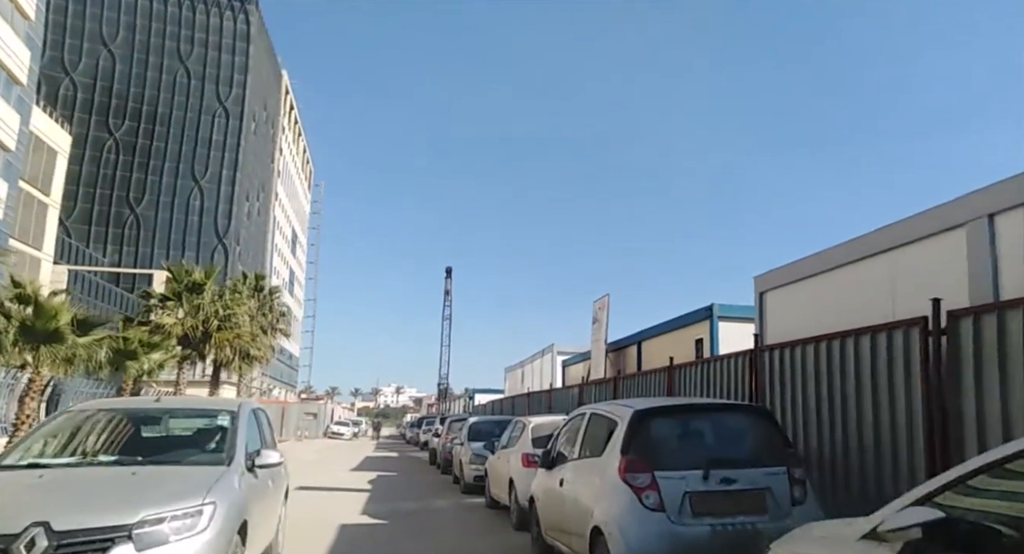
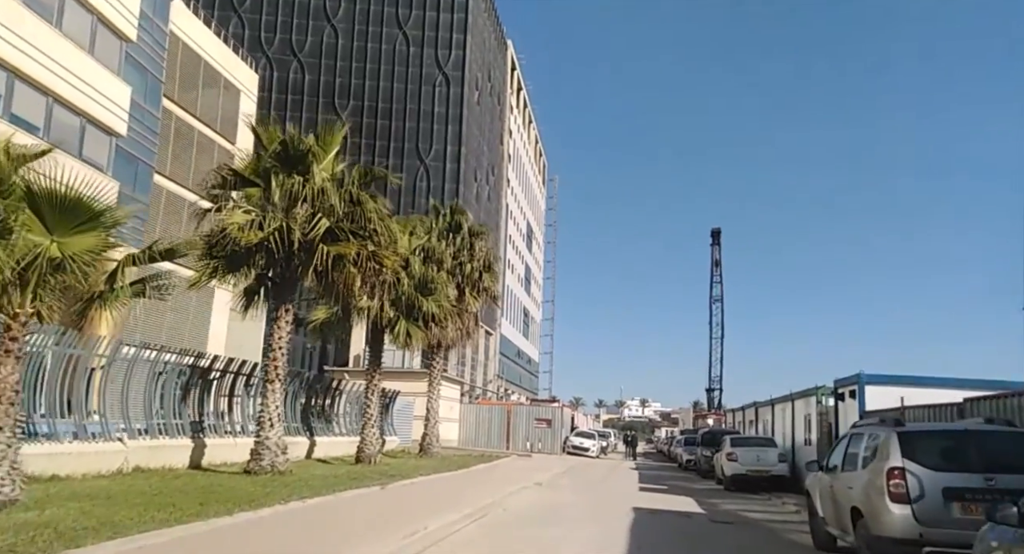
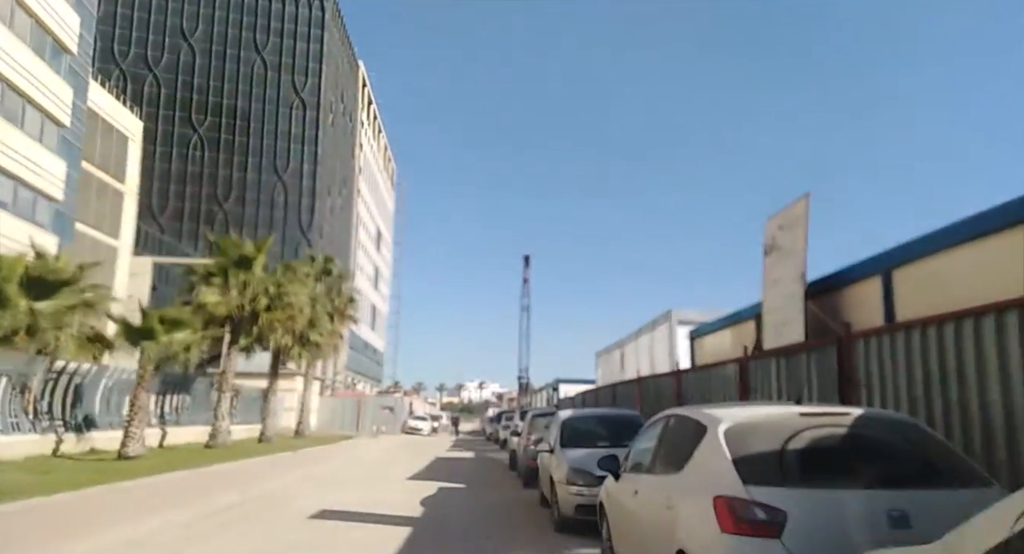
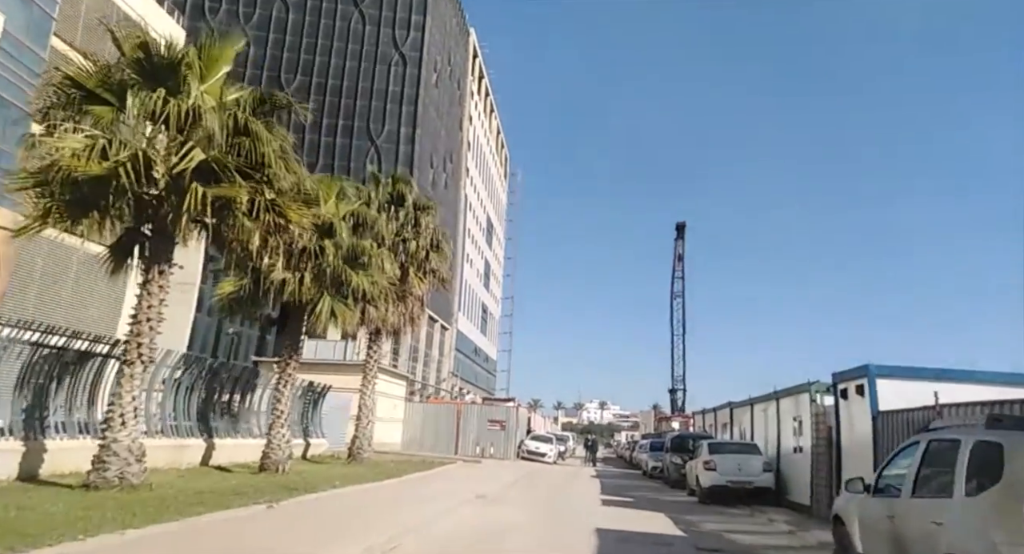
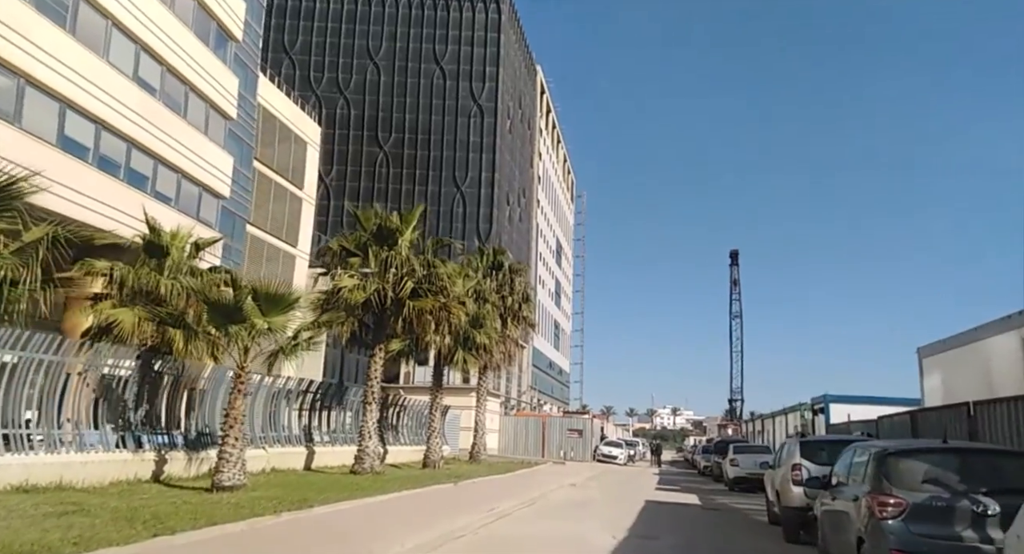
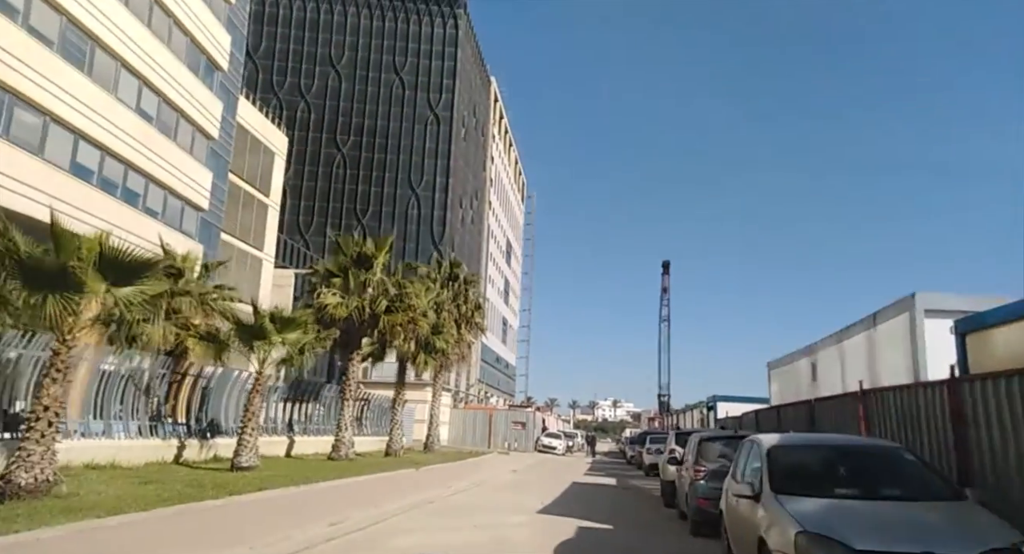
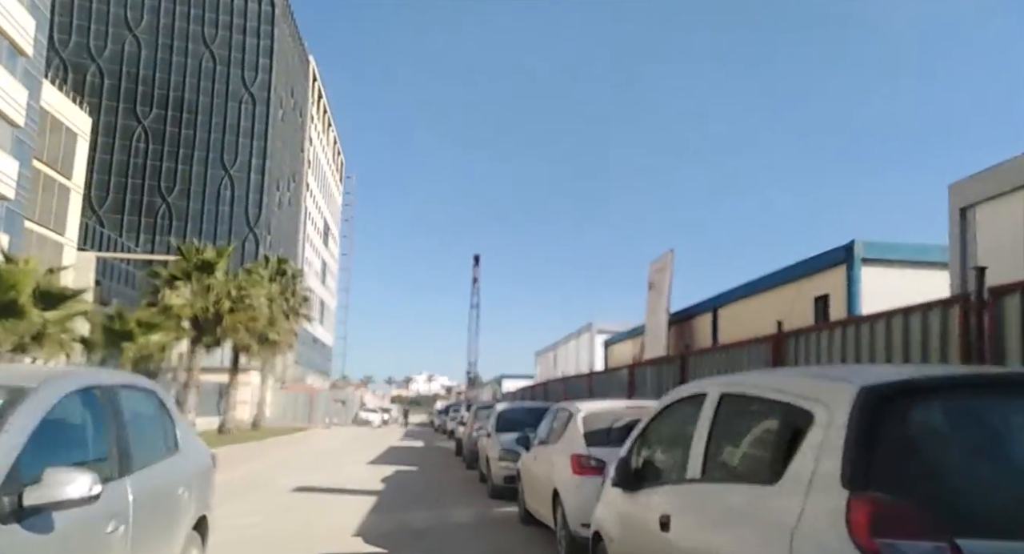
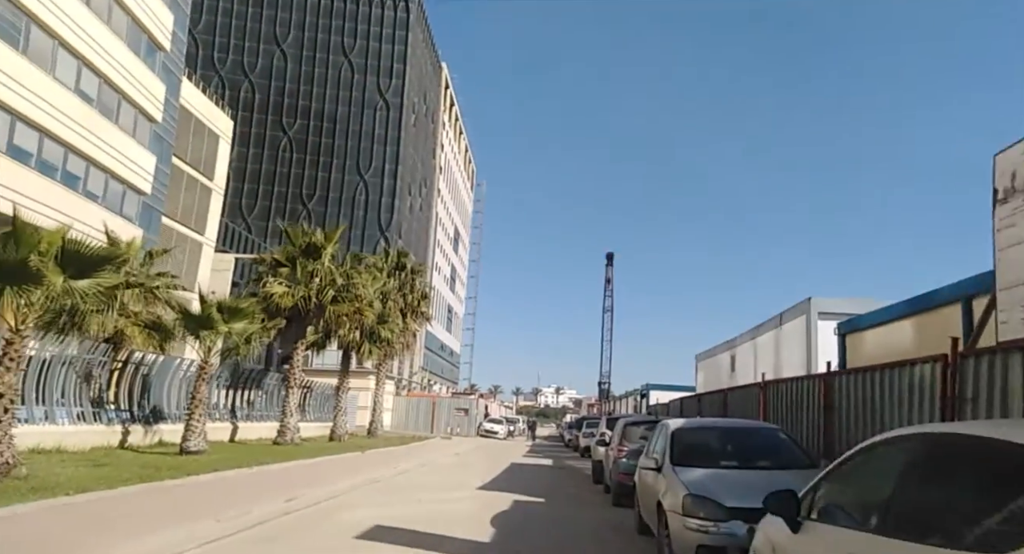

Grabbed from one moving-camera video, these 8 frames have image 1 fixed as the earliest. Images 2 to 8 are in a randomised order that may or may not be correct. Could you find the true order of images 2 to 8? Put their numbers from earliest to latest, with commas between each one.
7, 3, 8, 6, 5, 2, 4
